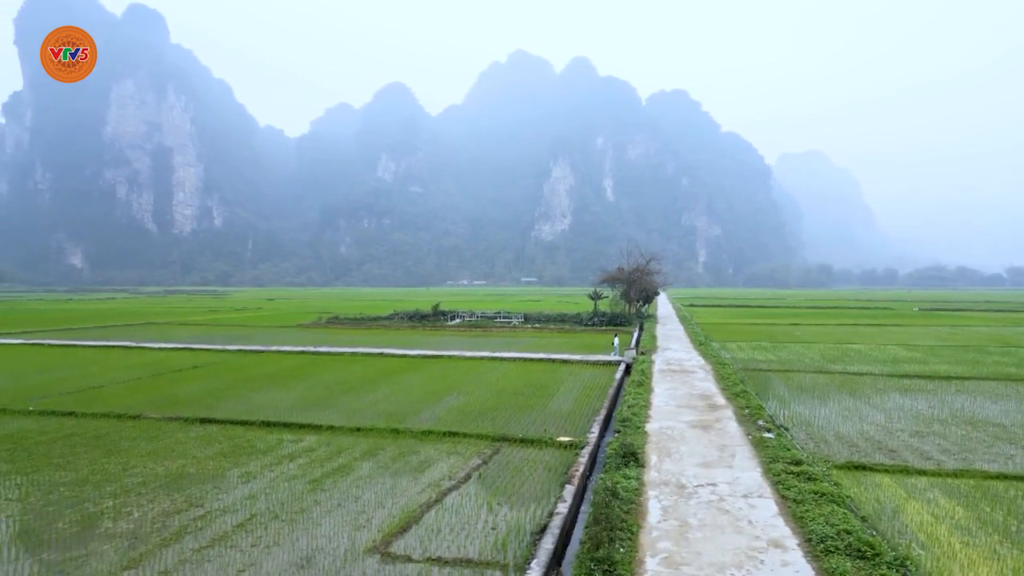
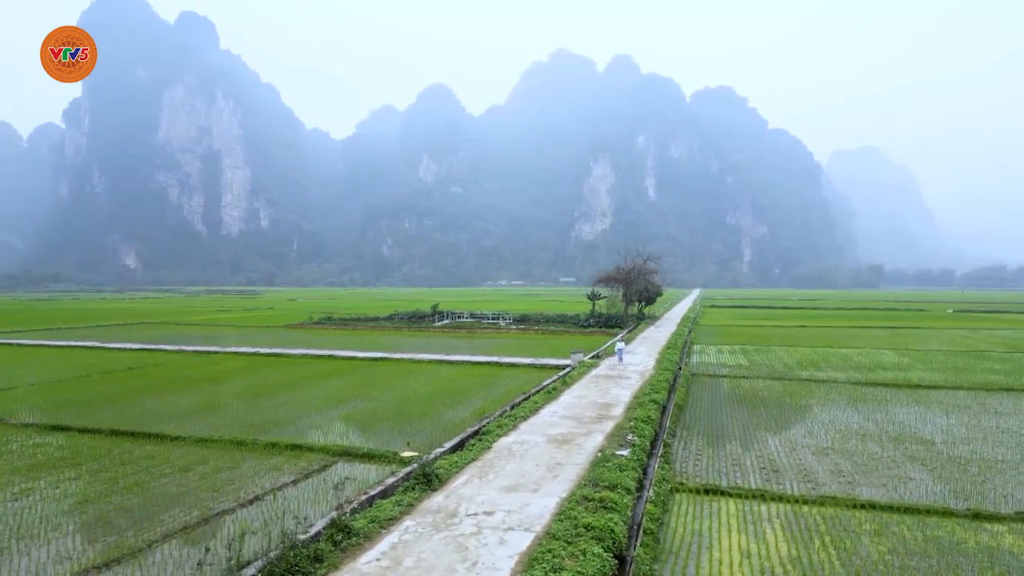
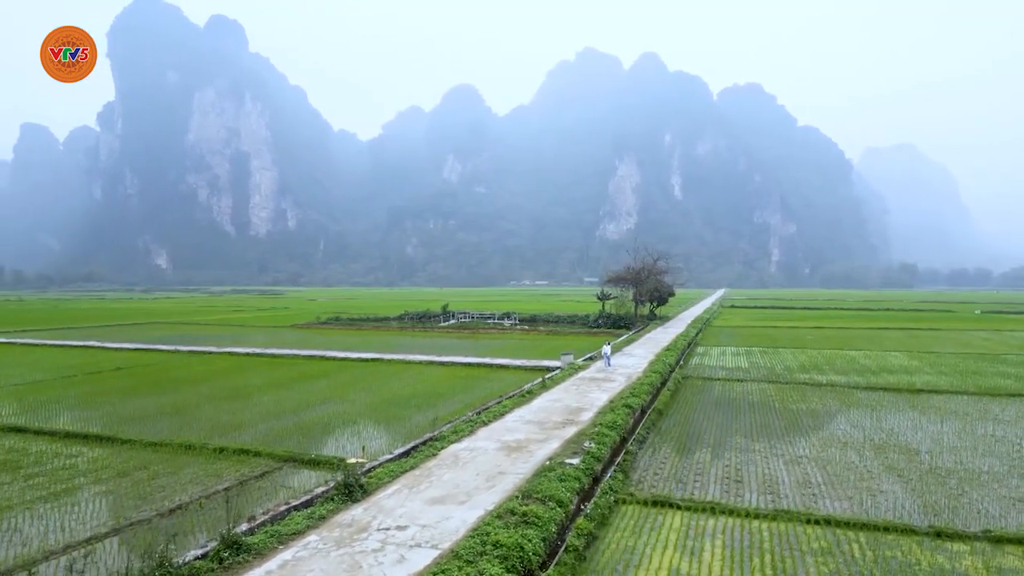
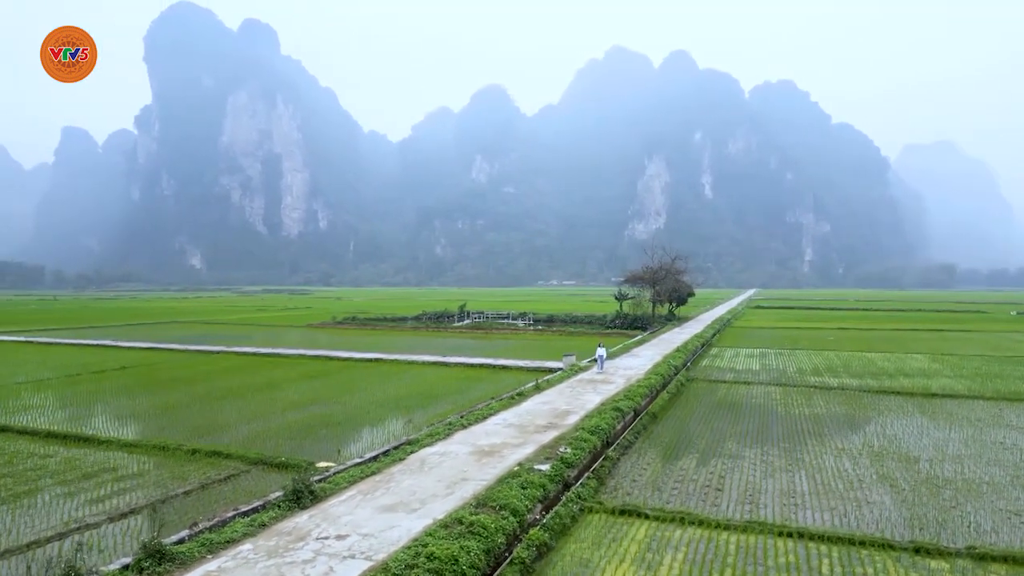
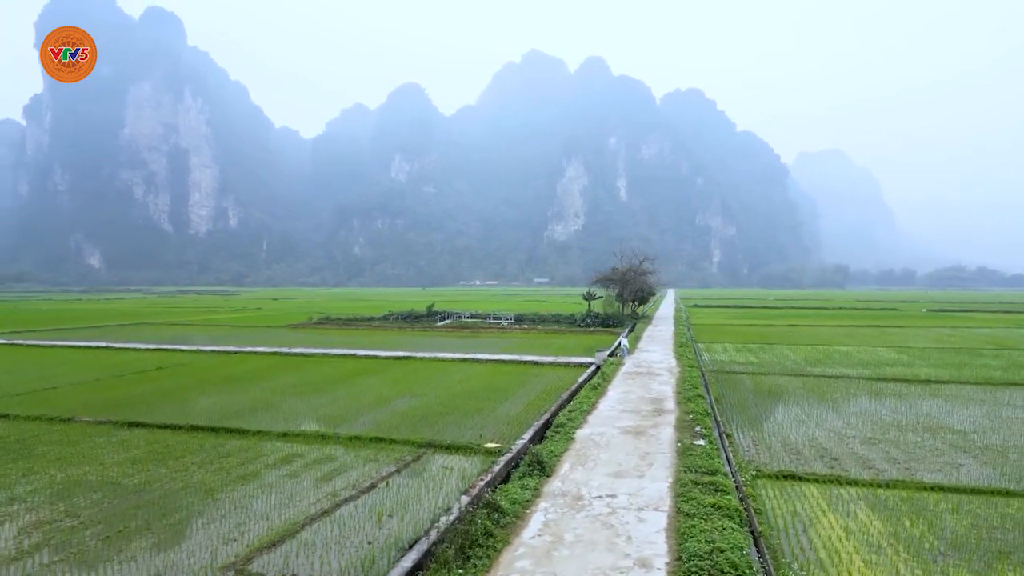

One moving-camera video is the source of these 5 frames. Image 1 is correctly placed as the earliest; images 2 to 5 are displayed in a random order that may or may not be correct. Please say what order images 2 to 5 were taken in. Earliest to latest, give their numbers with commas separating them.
5, 2, 3, 4
